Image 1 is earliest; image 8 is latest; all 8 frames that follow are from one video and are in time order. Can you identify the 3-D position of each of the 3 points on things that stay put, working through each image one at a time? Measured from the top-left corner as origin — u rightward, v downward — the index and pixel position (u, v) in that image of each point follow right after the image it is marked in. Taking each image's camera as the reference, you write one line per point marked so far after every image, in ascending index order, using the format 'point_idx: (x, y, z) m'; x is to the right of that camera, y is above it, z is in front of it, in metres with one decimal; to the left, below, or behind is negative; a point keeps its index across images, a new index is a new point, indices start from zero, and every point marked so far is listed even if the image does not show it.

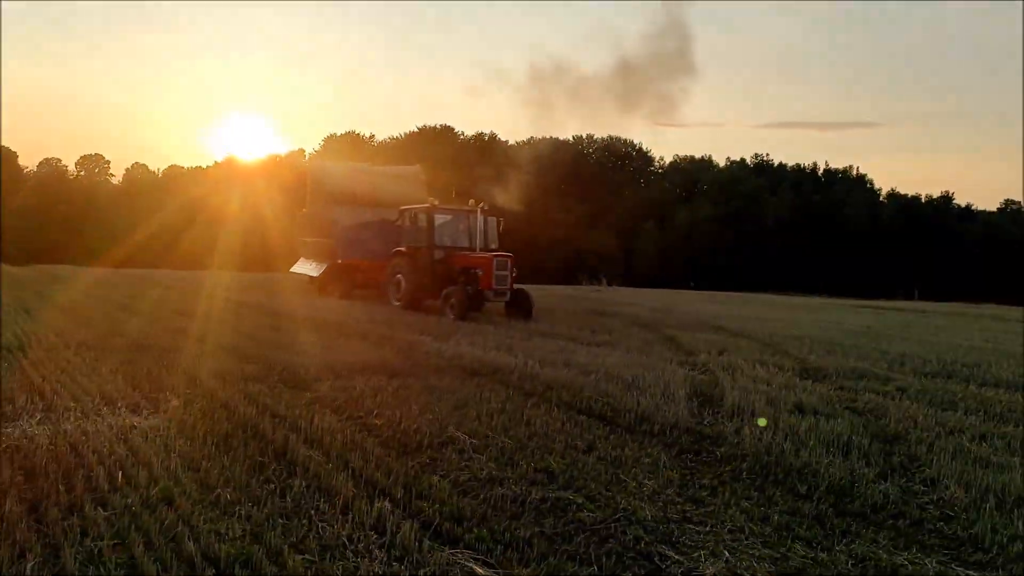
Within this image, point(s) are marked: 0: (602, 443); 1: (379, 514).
0: (+0.5, -0.8, +4.8) m
1: (-0.5, -0.9, +3.4) m
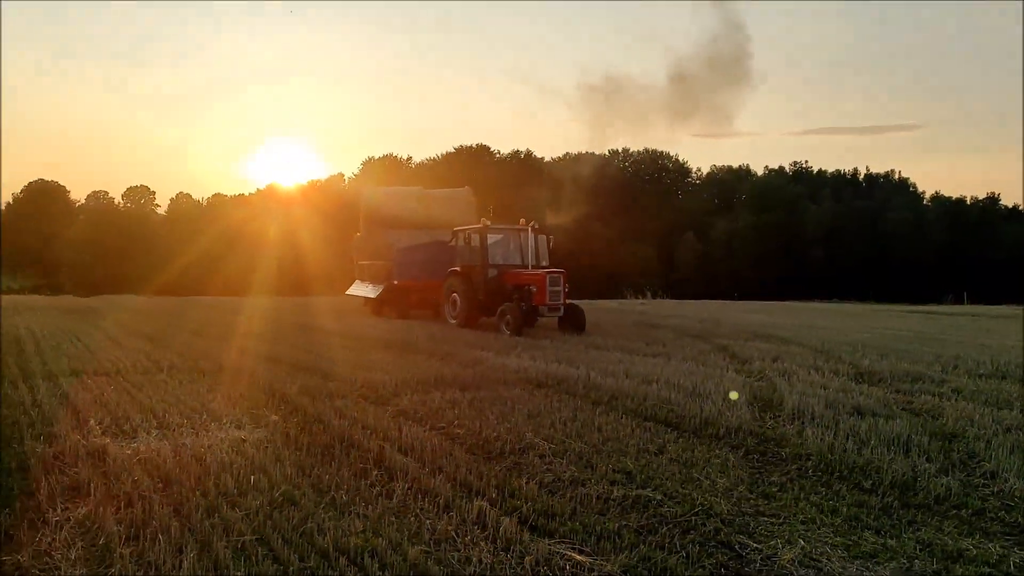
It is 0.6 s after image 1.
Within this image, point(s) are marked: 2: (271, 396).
0: (+0.9, -0.9, +5.0) m
1: (-0.1, -0.9, +3.7) m
2: (-1.6, -0.7, +6.0) m
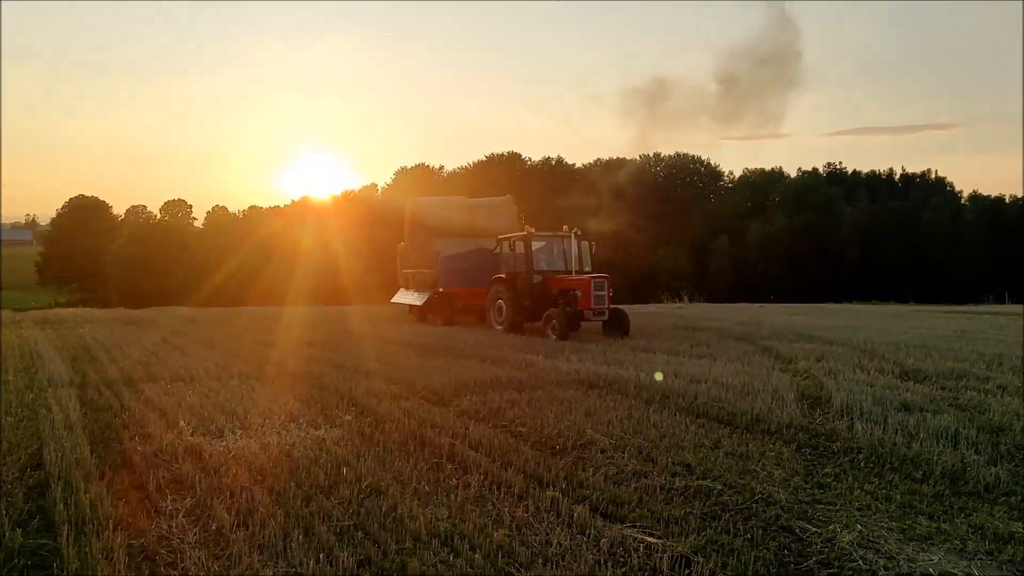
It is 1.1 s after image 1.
0: (+1.3, -0.9, +5.3) m
1: (+0.2, -0.9, +4.0) m
2: (-1.2, -0.8, +6.4) m
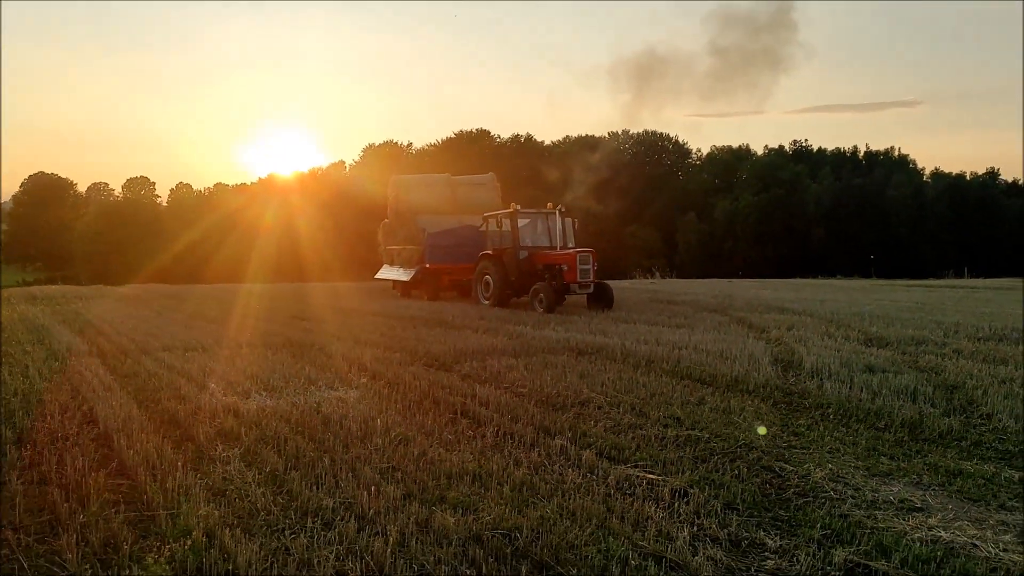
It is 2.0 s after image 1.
0: (+1.3, -0.7, +5.8) m
1: (+0.3, -0.8, +4.5) m
2: (-1.3, -0.6, +6.8) m
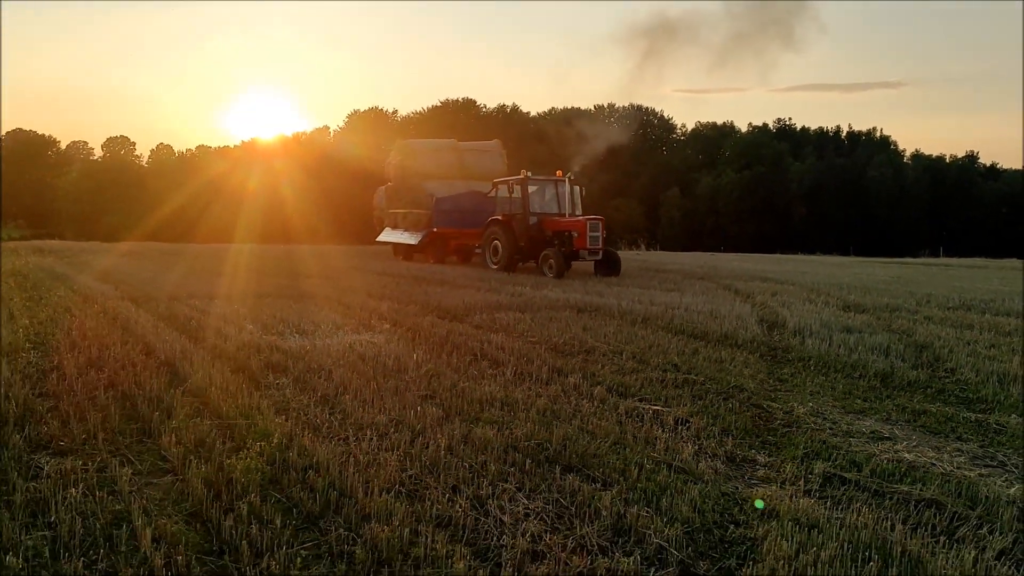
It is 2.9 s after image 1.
0: (+1.4, -0.4, +6.4) m
1: (+0.4, -0.5, +5.1) m
2: (-1.2, -0.2, +7.3) m
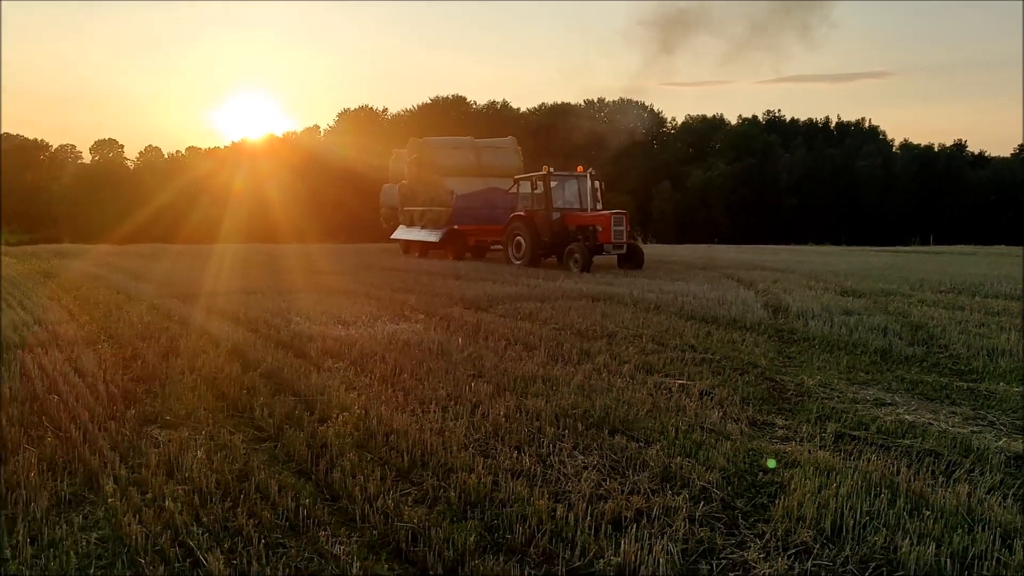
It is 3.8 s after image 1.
0: (+1.6, -0.3, +6.9) m
1: (+0.6, -0.5, +5.6) m
2: (-1.0, -0.2, +7.8) m
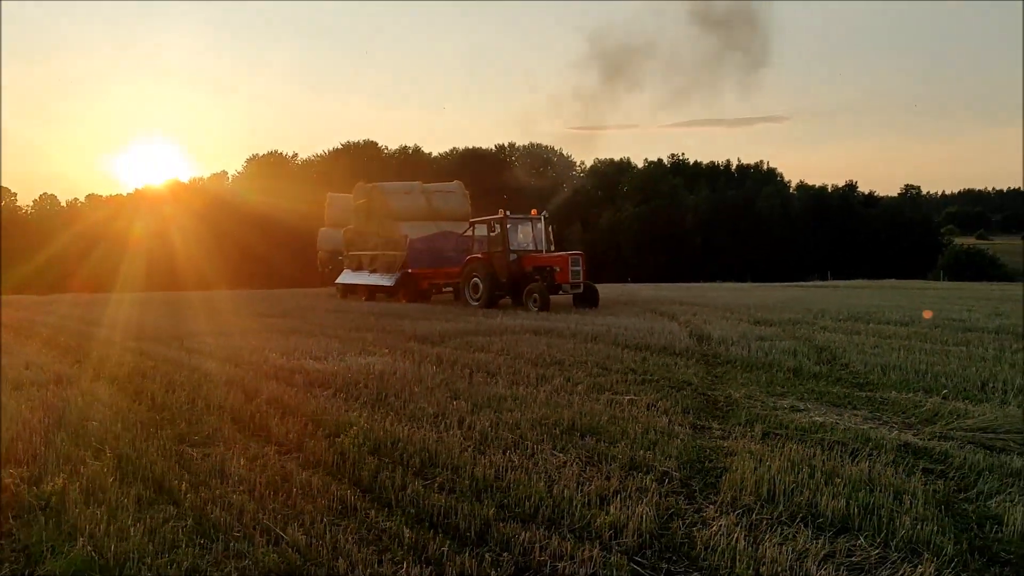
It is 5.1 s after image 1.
0: (+1.2, -0.6, +7.7) m
1: (+0.3, -0.7, +6.3) m
2: (-1.5, -0.5, +8.4) m
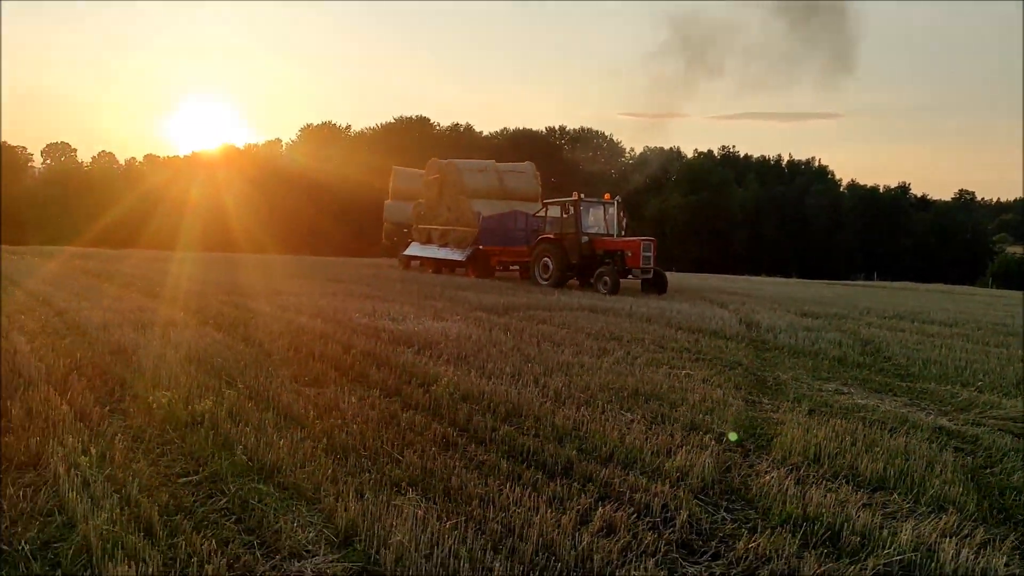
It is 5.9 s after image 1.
0: (+1.8, -0.5, +8.2) m
1: (+0.8, -0.5, +6.9) m
2: (-0.9, -0.2, +9.0) m
